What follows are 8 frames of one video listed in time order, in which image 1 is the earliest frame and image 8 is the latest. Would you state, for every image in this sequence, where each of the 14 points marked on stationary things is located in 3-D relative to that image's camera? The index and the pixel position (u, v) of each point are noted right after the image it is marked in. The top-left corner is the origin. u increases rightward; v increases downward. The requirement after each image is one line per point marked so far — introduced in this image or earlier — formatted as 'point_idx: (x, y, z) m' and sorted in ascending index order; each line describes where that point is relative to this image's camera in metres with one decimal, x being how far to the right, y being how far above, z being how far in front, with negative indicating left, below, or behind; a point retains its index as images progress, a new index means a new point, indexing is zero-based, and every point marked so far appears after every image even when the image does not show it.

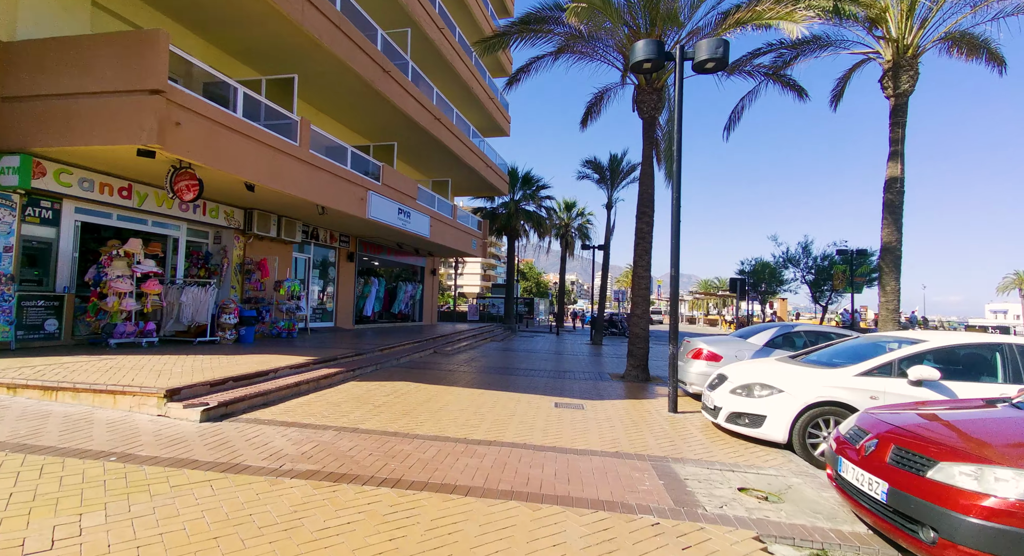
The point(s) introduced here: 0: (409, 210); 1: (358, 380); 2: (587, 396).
0: (-3.4, +2.3, +16.3) m
1: (-2.5, -1.7, +8.0) m
2: (+1.3, -2.0, +8.5) m
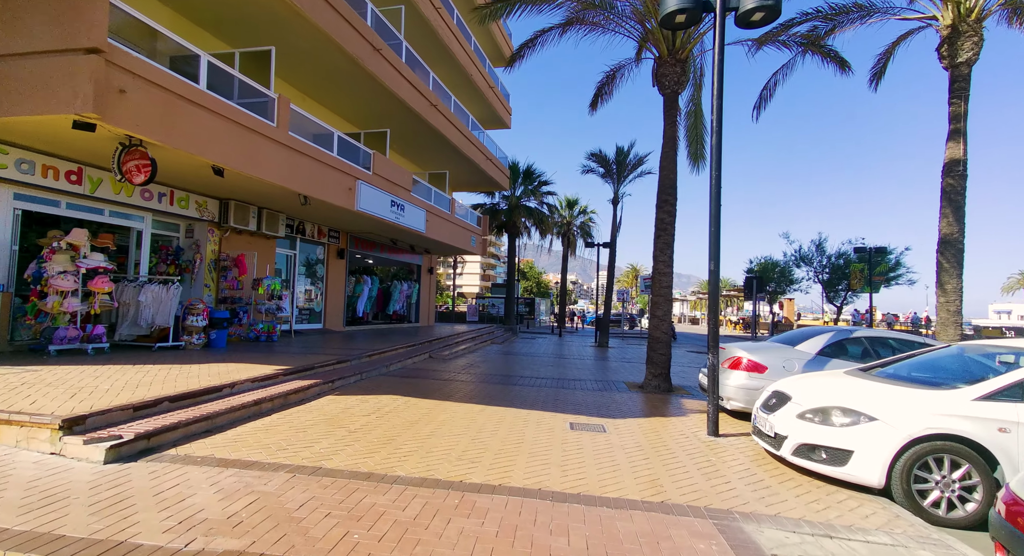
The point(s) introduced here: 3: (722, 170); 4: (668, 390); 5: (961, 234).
0: (-3.3, +2.3, +15.1) m
1: (-2.4, -1.6, +6.8) m
2: (+1.4, -2.0, +7.3) m
3: (+2.7, +1.4, +6.2) m
4: (+2.8, -2.0, +8.9) m
5: (+7.5, +0.7, +8.1) m
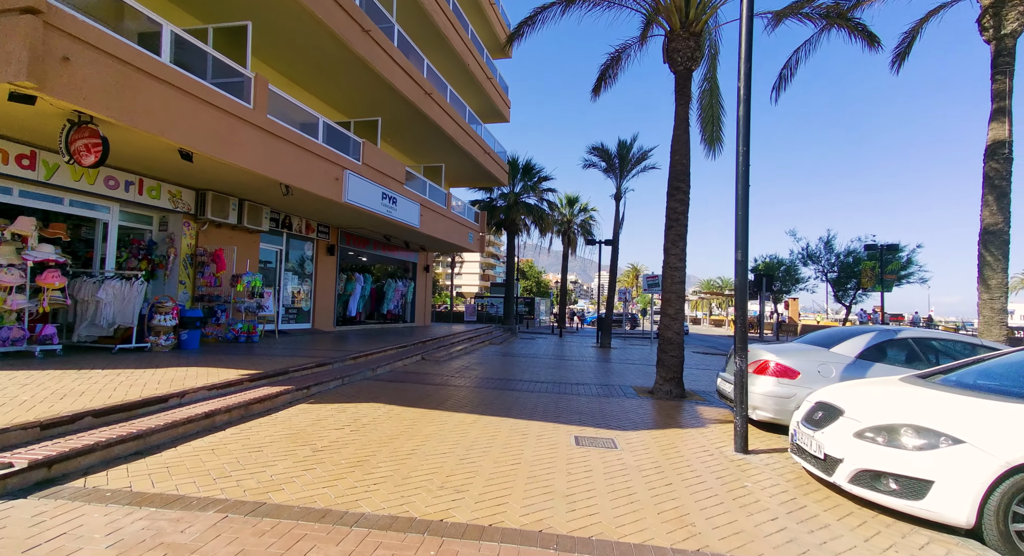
0: (-3.4, +2.4, +14.3) m
1: (-2.5, -1.5, +6.0) m
2: (+1.3, -1.9, +6.5) m
3: (+2.6, +1.5, +5.4) m
4: (+2.8, -1.9, +8.1) m
5: (+7.4, +0.8, +7.3) m
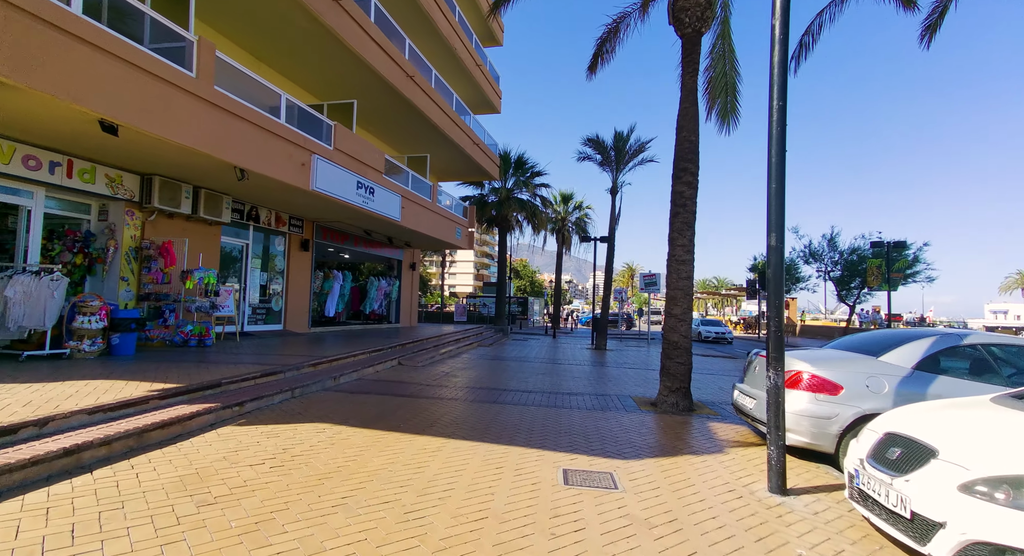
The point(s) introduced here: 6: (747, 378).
0: (-3.7, +2.5, +13.2) m
1: (-2.7, -1.4, +4.8) m
2: (+1.1, -1.8, +5.4) m
3: (+2.4, +1.5, +4.3) m
4: (+2.5, -1.9, +7.0) m
5: (+7.2, +0.9, +6.3) m
6: (+2.8, -1.2, +5.8) m
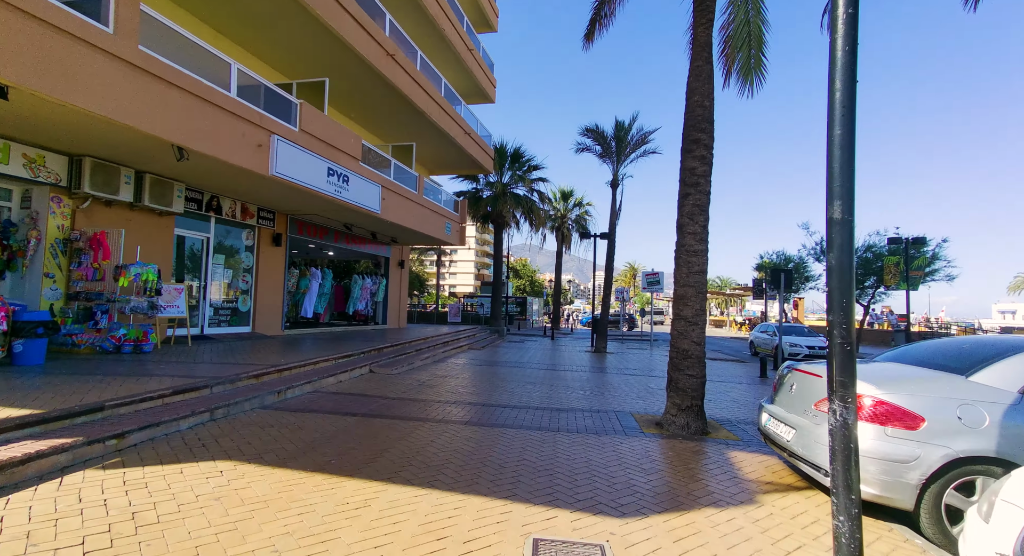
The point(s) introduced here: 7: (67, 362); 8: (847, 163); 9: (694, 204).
0: (-4.0, +2.5, +11.9) m
1: (-3.0, -1.4, +3.6) m
2: (+0.8, -1.7, +4.1) m
3: (+2.1, +1.6, +3.1) m
4: (+2.2, -1.8, +5.7) m
5: (+6.9, +1.0, +5.0) m
6: (+2.5, -1.1, +4.5) m
7: (-6.5, -1.2, +7.1) m
8: (+1.9, +0.7, +2.7) m
9: (+2.2, +0.9, +5.9) m
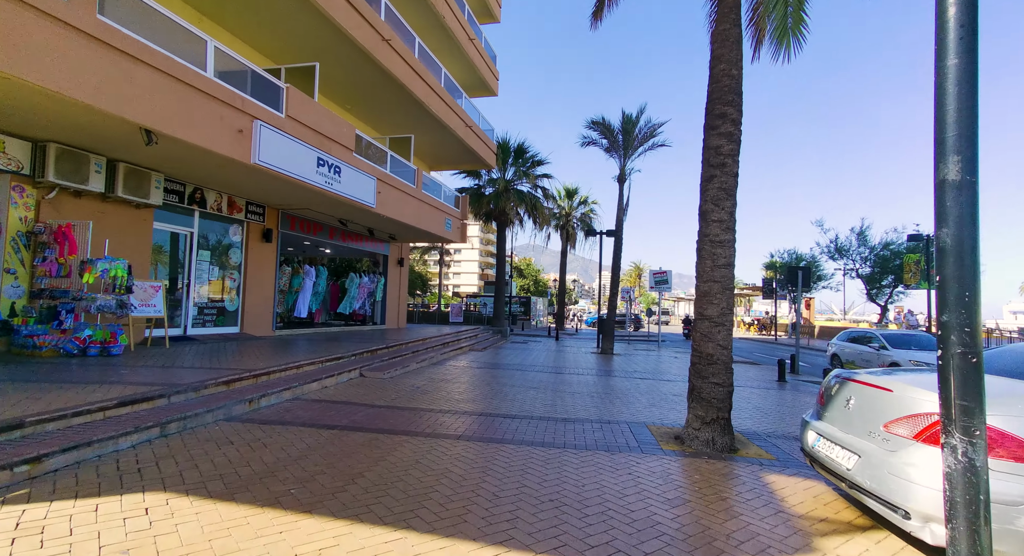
0: (-3.9, +2.6, +11.3) m
1: (-3.0, -1.3, +2.9) m
2: (+0.8, -1.7, +3.4) m
3: (+2.1, +1.7, +2.3) m
4: (+2.2, -1.7, +5.0) m
5: (+6.9, +1.0, +4.3) m
6: (+2.5, -1.1, +3.8) m
7: (-6.5, -1.1, +6.4) m
8: (+1.8, +0.7, +2.0) m
9: (+2.2, +1.0, +5.2) m
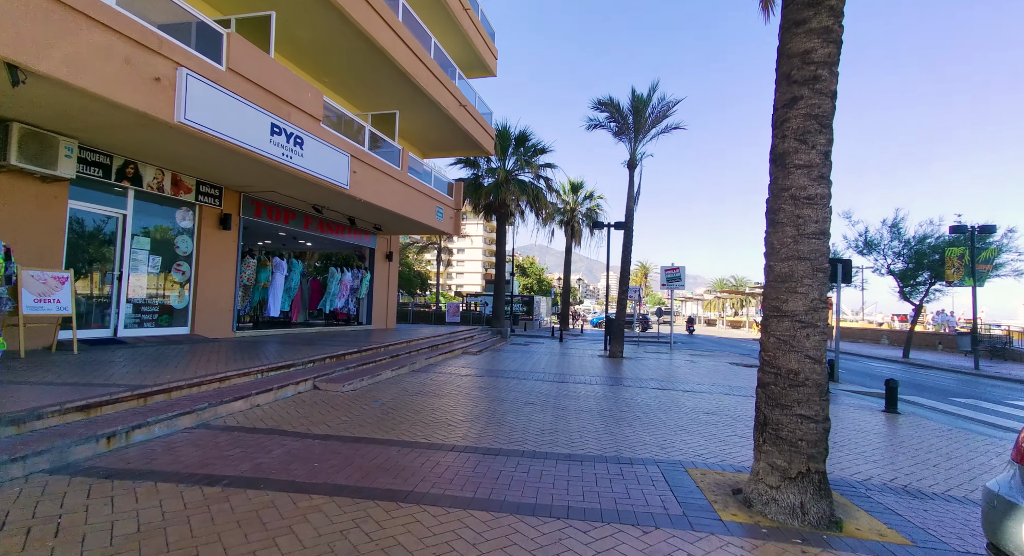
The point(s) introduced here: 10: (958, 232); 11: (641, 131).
0: (-4.0, +2.8, +9.5) m
1: (-3.2, -1.1, +1.2) m
2: (+0.6, -1.5, +1.6) m
3: (+1.9, +1.8, +0.5) m
4: (+2.1, -1.6, +3.2) m
5: (+6.7, +1.2, +2.4) m
6: (+2.3, -0.9, +2.0) m
7: (-6.6, -1.0, +4.7) m
8: (+1.6, +0.9, +0.2) m
9: (+2.0, +1.1, +3.3) m
10: (+16.1, +1.7, +17.7) m
11: (+4.7, +5.3, +17.6) m
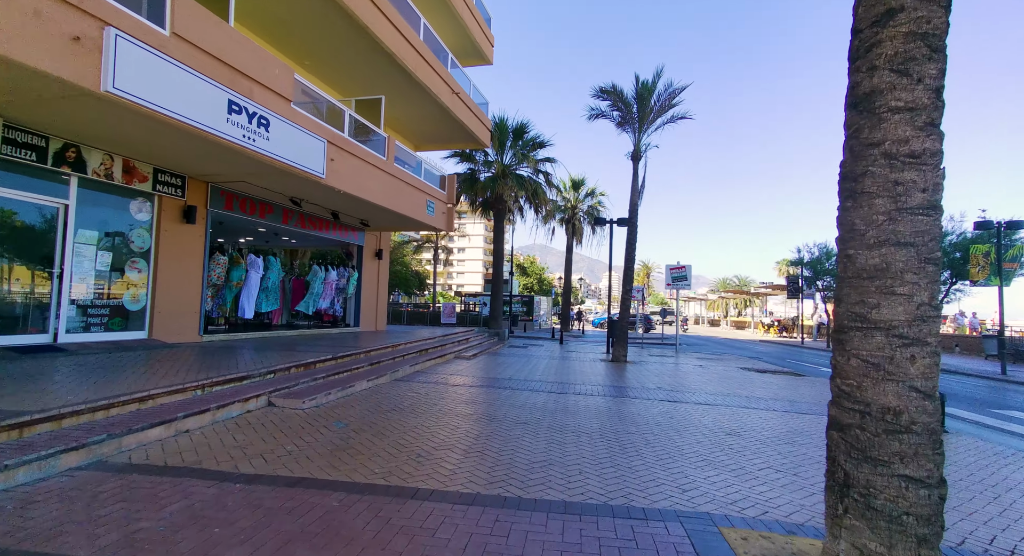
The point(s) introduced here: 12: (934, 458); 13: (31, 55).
0: (-4.2, +2.8, +8.5) m
1: (-3.4, -1.1, +0.1) m
2: (+0.4, -1.5, +0.6) m
3: (+1.7, +1.8, -0.5) m
4: (+1.9, -1.6, +2.1) m
5: (+6.5, +1.2, +1.3) m
6: (+2.1, -0.9, +0.9) m
7: (-6.8, -1.0, +3.7) m
8: (+1.5, +0.9, -0.9) m
9: (+1.9, +1.1, +2.3) m
10: (+16.0, +1.7, +16.6) m
11: (+4.5, +5.3, +16.6) m
12: (+1.9, -0.8, +2.2) m
13: (-5.2, +2.4, +5.2) m
